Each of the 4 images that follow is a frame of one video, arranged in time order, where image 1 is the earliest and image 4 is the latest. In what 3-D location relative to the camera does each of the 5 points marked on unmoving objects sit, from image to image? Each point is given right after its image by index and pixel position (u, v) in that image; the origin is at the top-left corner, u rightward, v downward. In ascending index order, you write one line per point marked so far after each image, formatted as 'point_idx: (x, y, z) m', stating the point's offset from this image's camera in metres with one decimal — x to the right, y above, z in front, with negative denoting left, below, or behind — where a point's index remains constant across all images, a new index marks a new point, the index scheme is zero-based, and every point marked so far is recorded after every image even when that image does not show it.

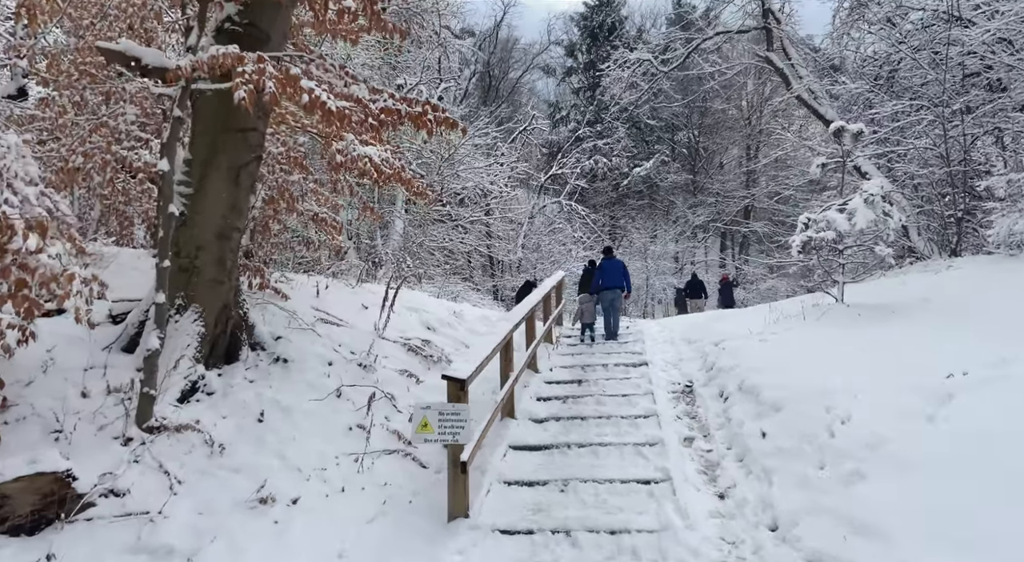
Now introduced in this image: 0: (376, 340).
0: (-1.3, -0.6, +7.0) m
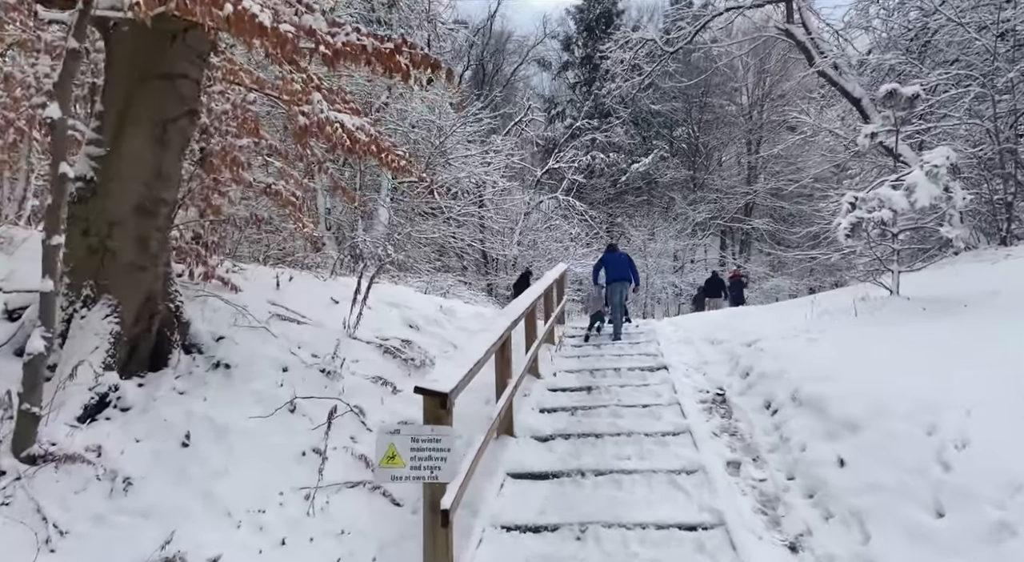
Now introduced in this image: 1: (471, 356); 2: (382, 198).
0: (-1.3, -0.5, +5.8) m
1: (-0.2, -0.4, +4.2) m
2: (-2.3, +1.5, +13.2) m
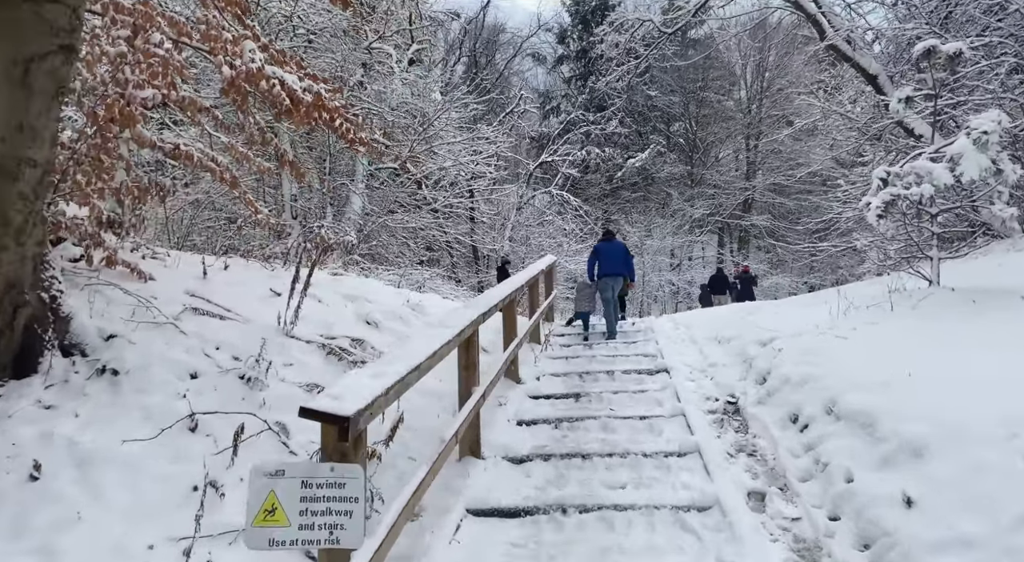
0: (-1.5, -0.4, +4.8) m
1: (-0.4, -0.3, +3.2) m
2: (-2.5, +1.6, +12.2) m
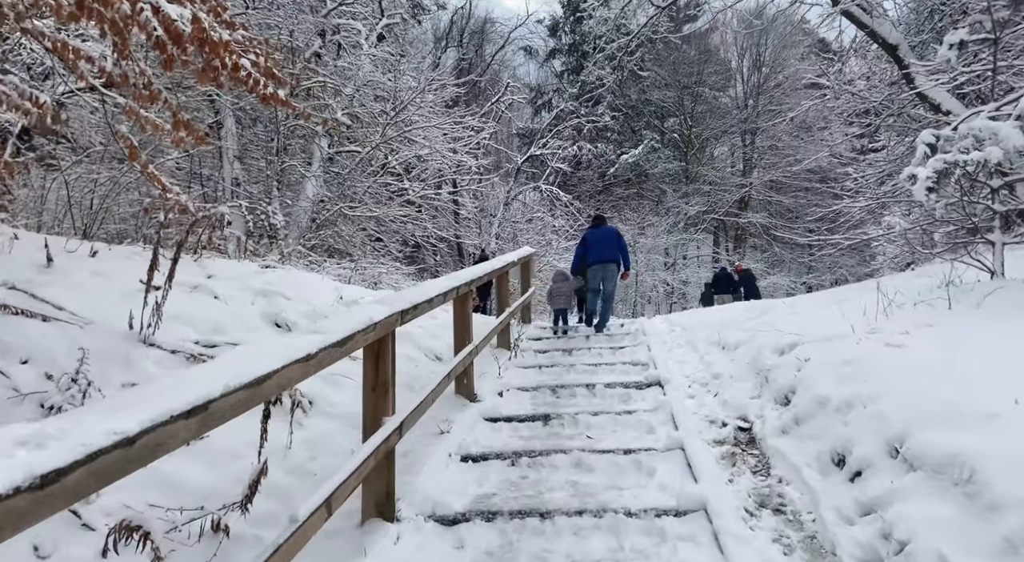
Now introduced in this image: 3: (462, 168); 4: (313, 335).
0: (-1.8, -0.3, +3.4) m
1: (-0.7, -0.3, +1.9) m
2: (-2.8, +1.6, +10.9) m
3: (-1.1, +2.1, +14.0) m
4: (-0.7, -0.2, +2.6) m
